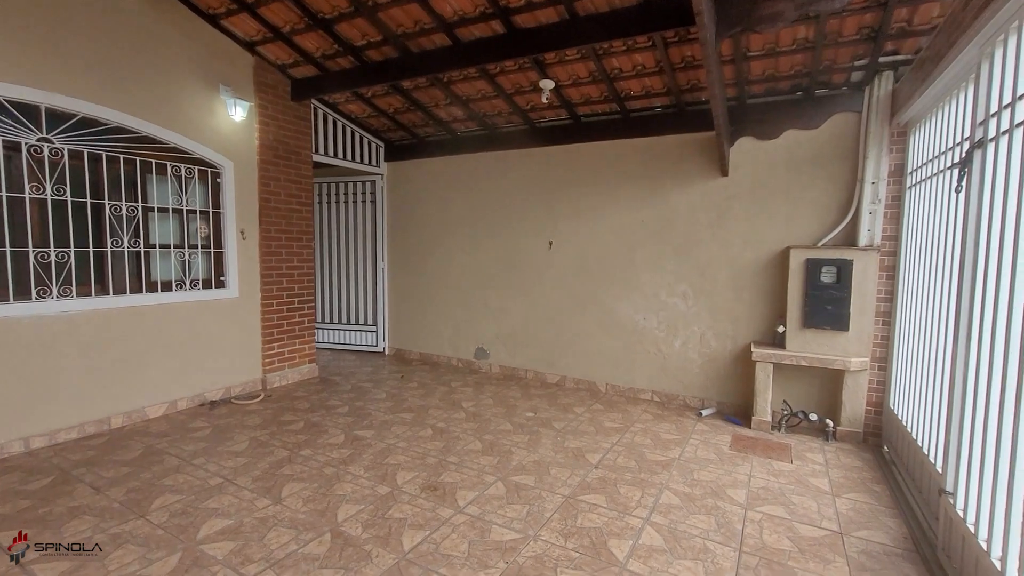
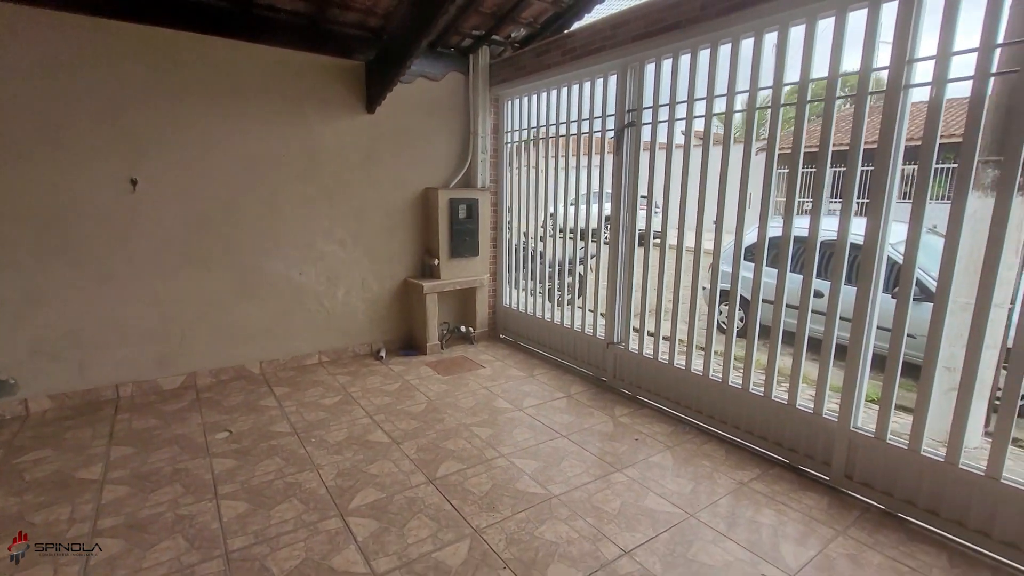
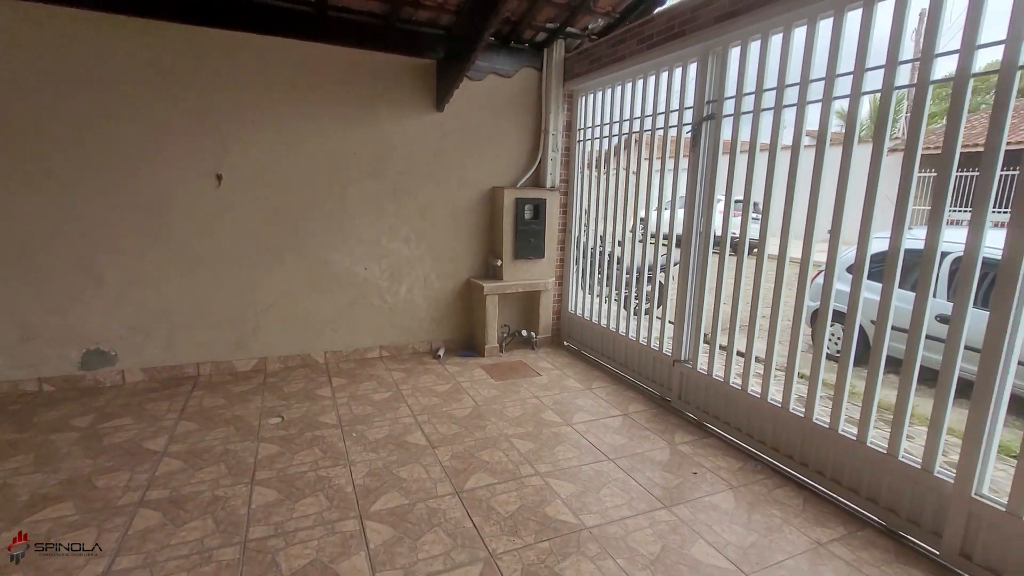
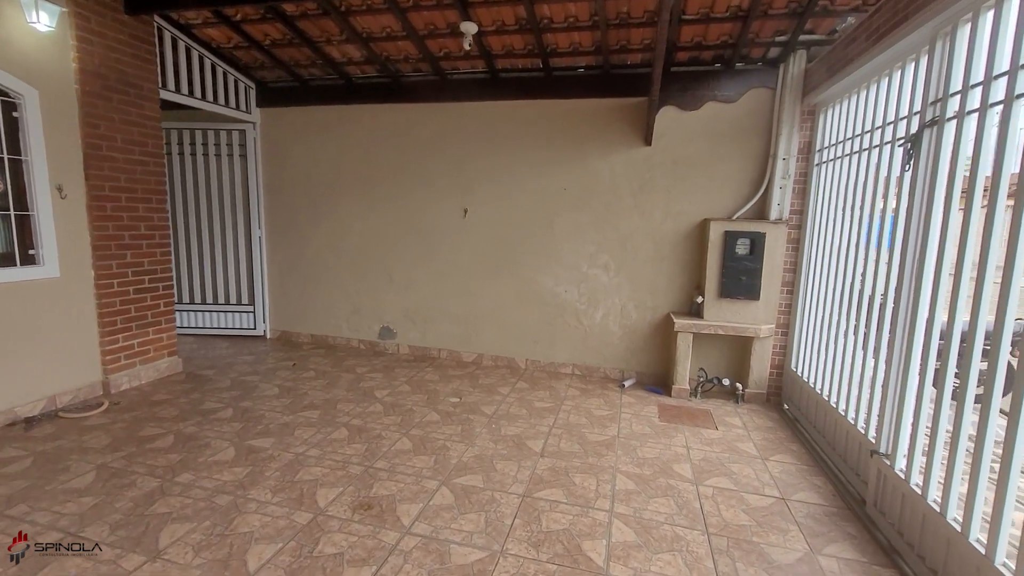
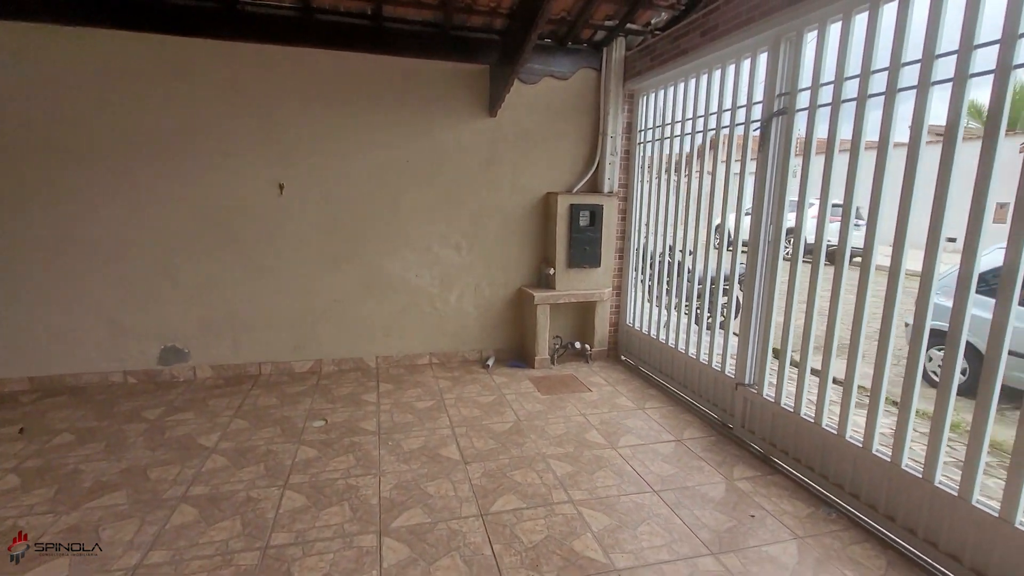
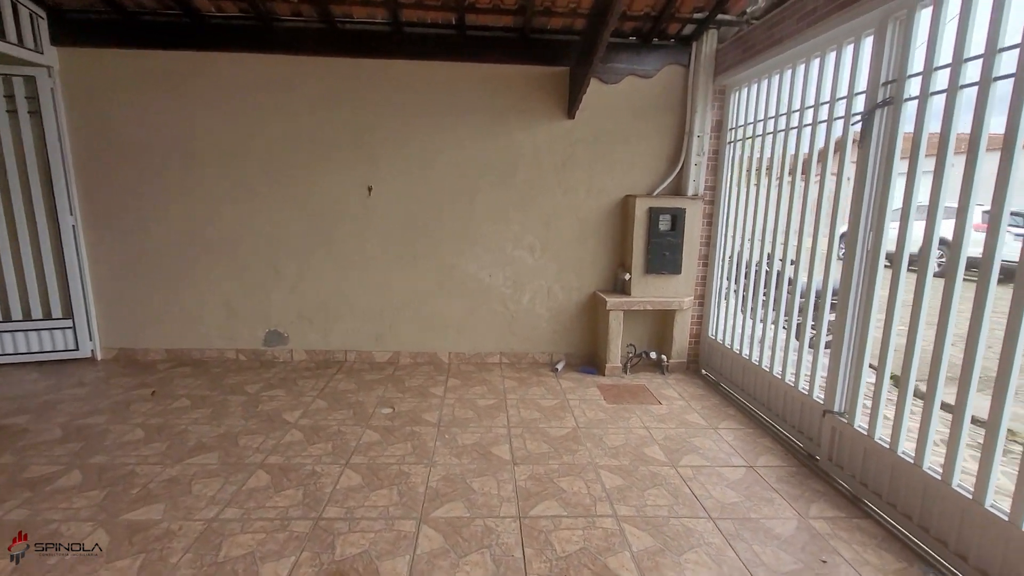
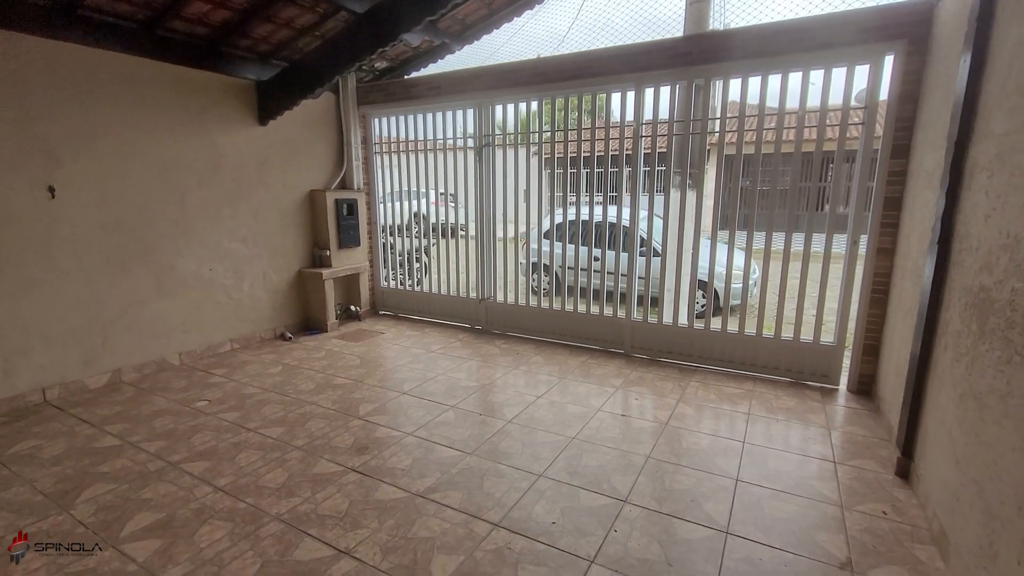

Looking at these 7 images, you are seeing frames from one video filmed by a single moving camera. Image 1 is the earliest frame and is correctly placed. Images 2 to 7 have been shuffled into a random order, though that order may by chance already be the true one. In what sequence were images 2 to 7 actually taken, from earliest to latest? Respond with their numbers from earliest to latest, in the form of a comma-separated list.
4, 6, 5, 3, 2, 7
